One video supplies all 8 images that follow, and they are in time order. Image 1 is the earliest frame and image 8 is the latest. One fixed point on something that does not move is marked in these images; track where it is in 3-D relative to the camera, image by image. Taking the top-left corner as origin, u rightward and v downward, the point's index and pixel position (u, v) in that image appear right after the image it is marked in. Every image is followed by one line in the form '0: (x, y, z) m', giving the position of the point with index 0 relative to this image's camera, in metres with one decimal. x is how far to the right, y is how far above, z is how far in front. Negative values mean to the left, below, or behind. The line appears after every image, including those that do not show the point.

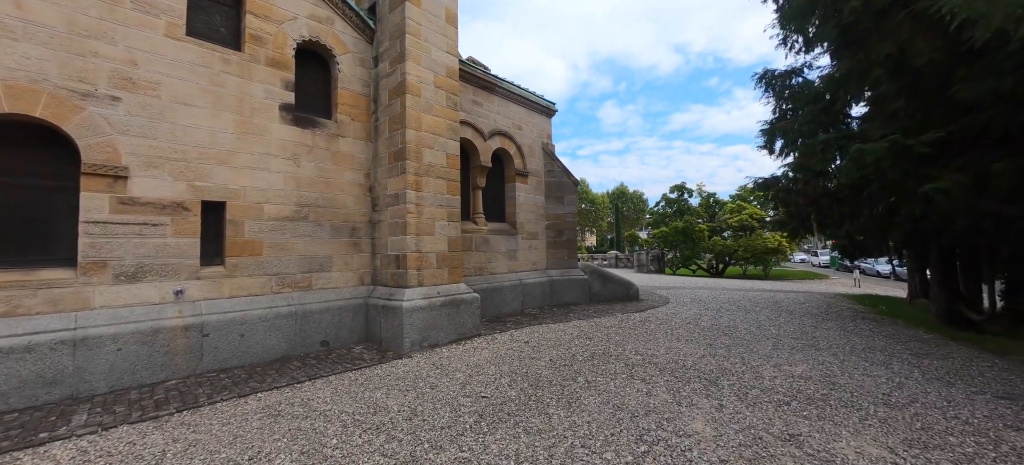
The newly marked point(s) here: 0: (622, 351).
0: (+1.5, -1.6, +5.0) m
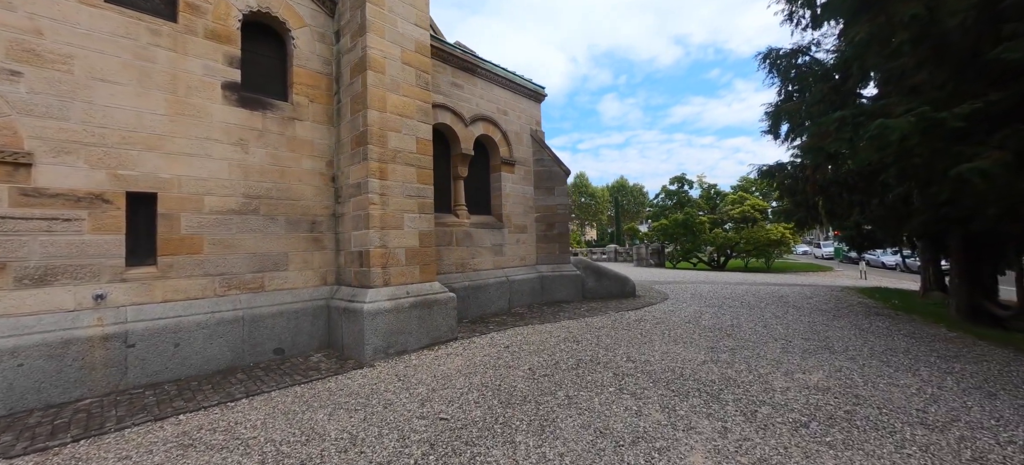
0: (+1.2, -1.5, +4.4) m
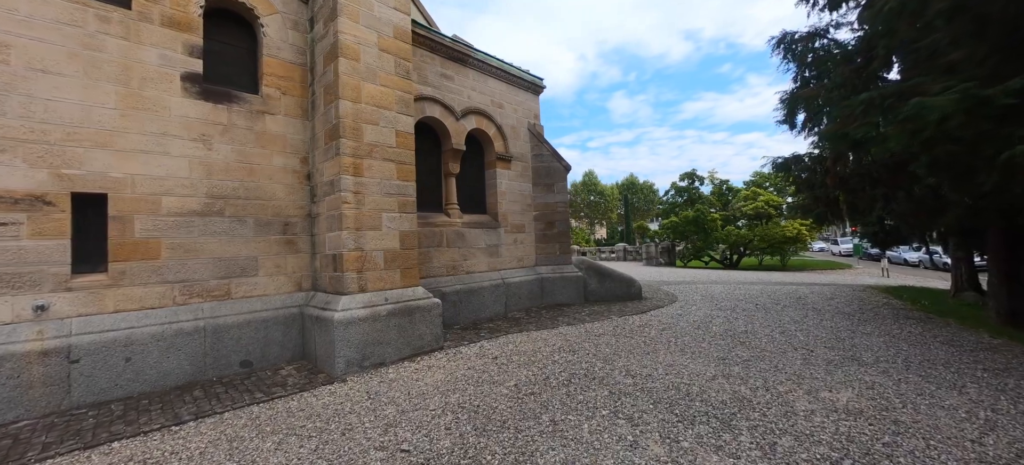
0: (+1.0, -1.5, +4.0) m
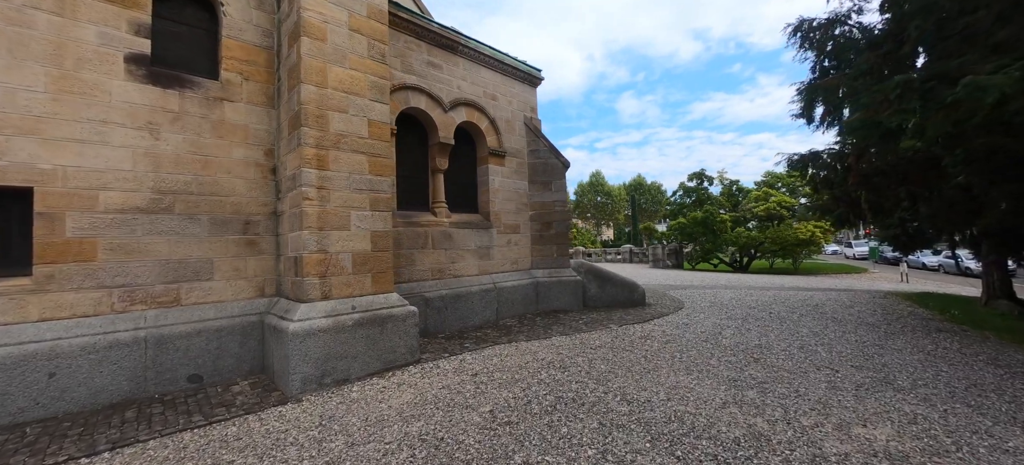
0: (+0.8, -1.5, +3.4) m
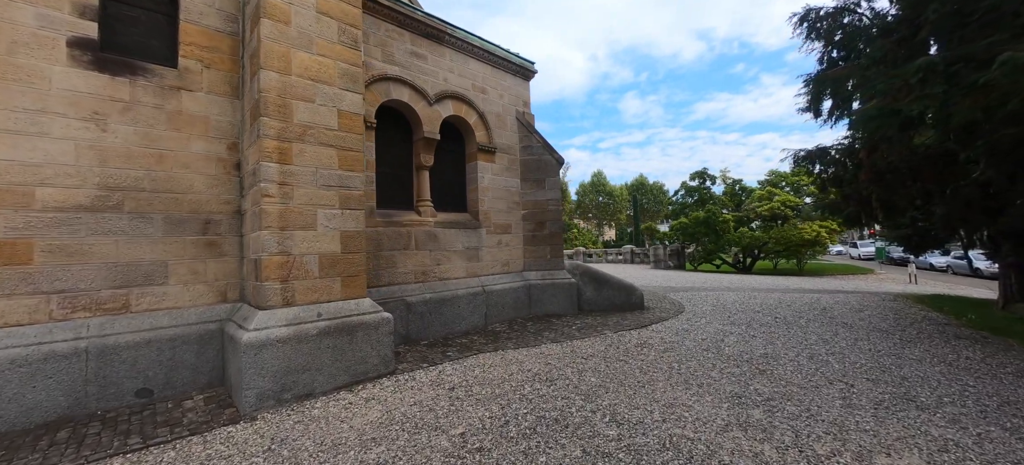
0: (+0.6, -1.5, +3.0) m
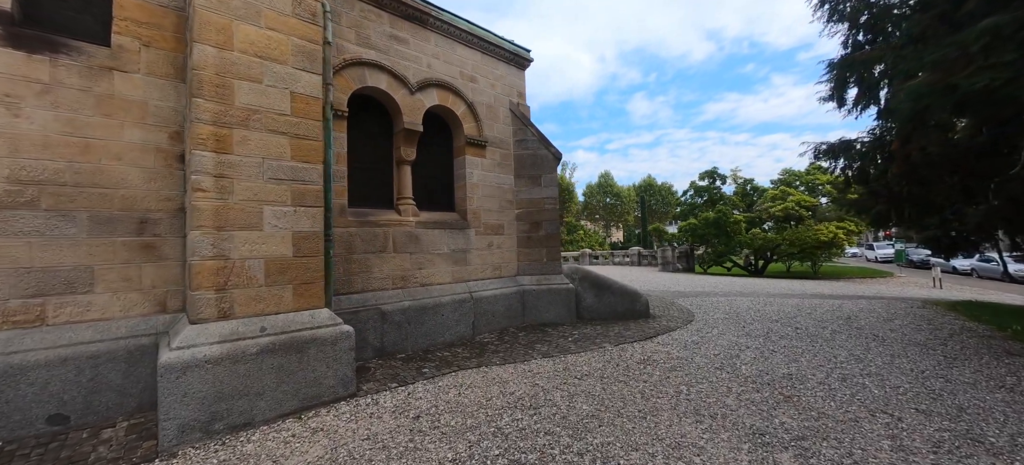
0: (+0.4, -1.5, +2.5) m
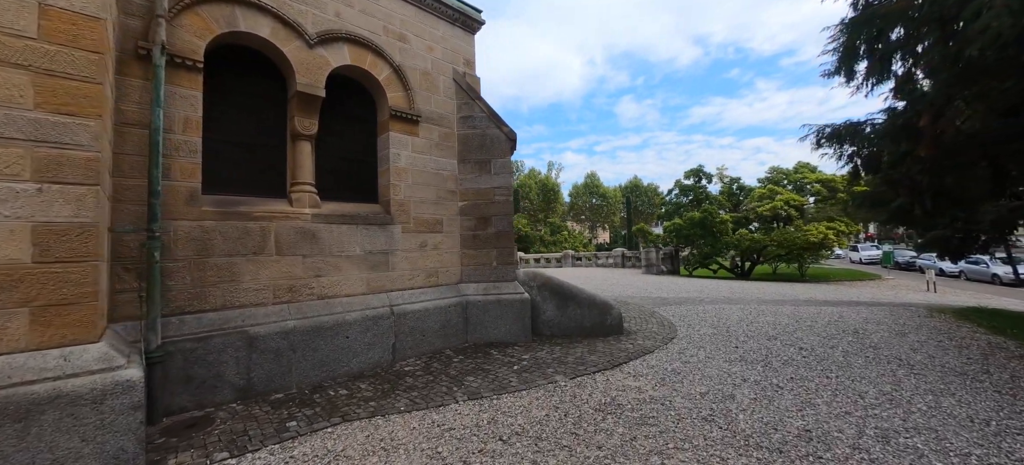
0: (-0.3, -1.4, +1.2) m
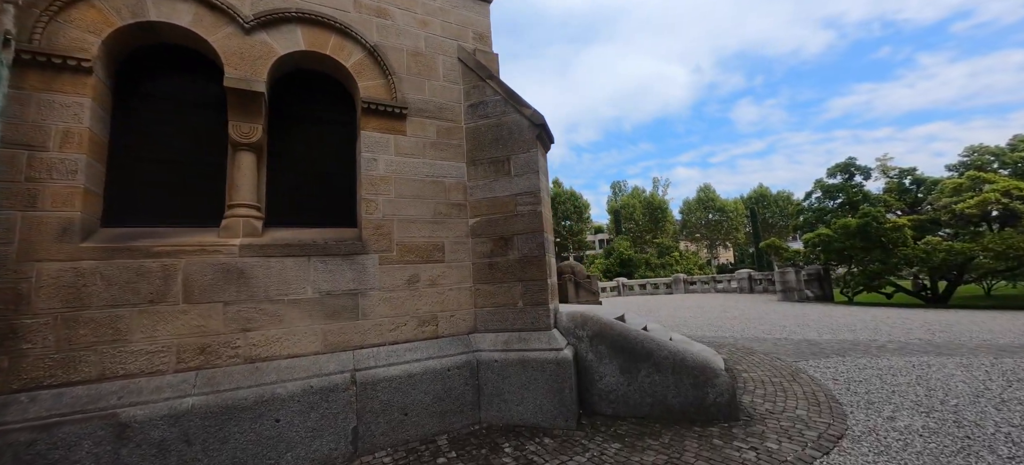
0: (-1.1, -1.4, -0.3) m
